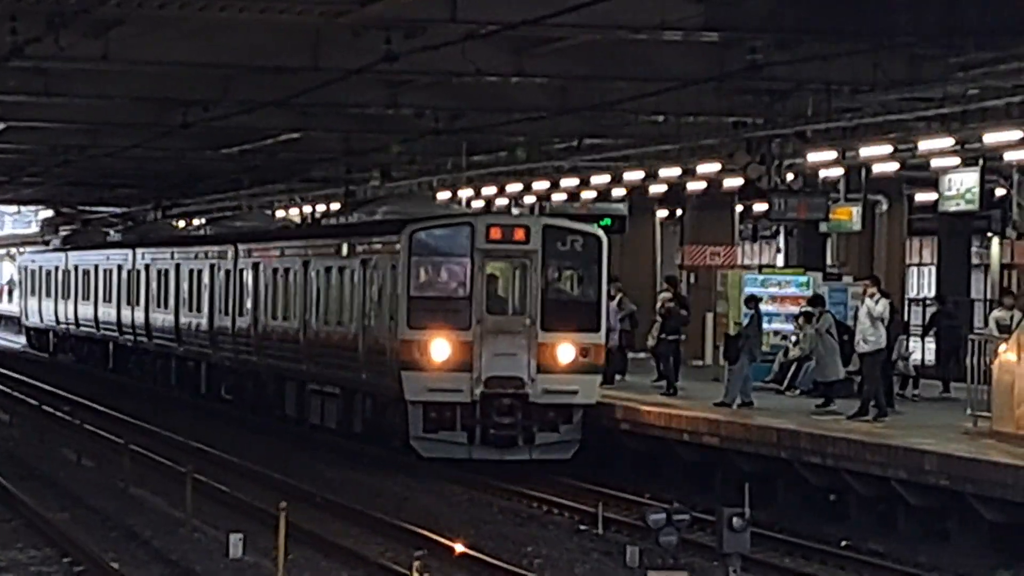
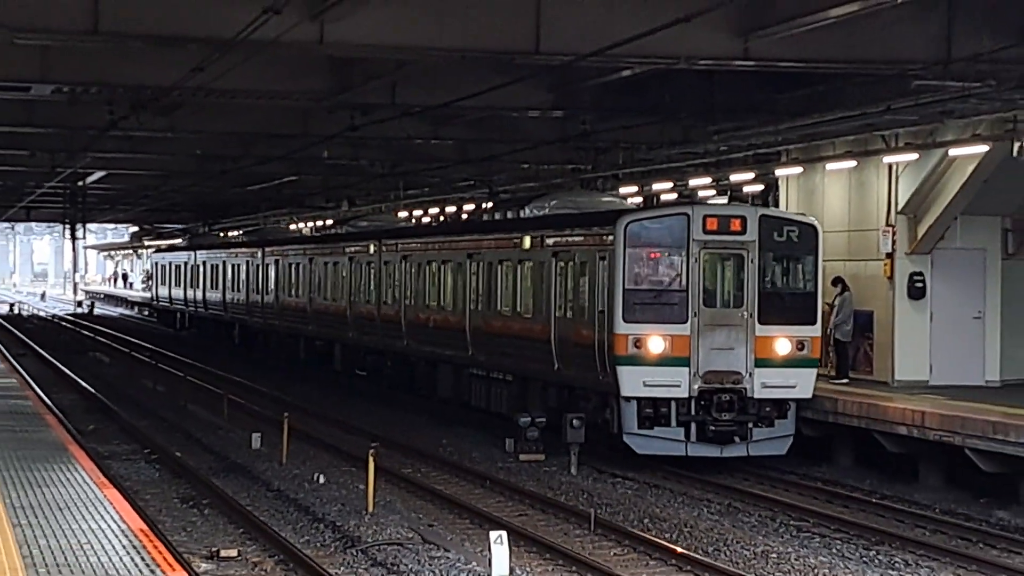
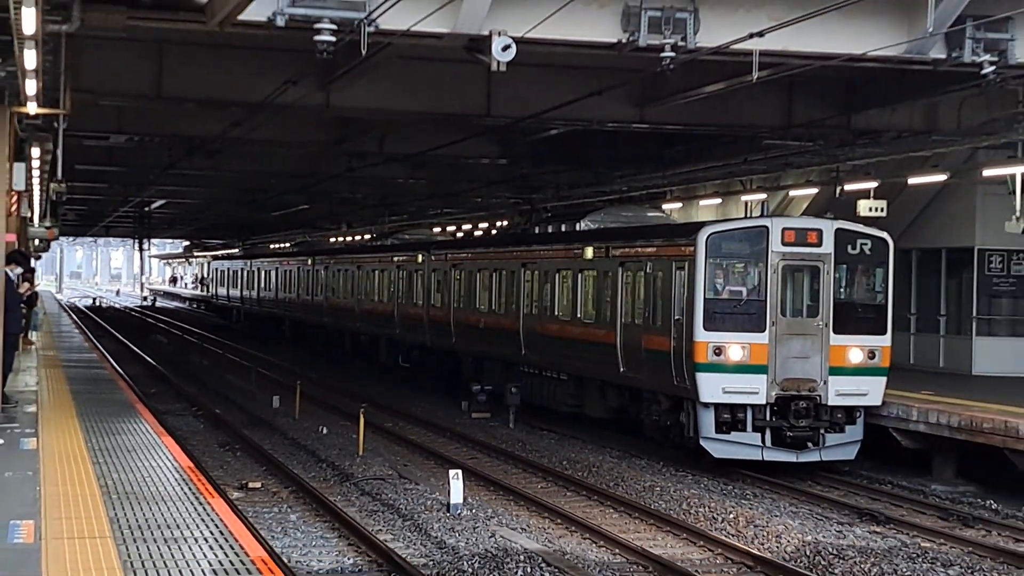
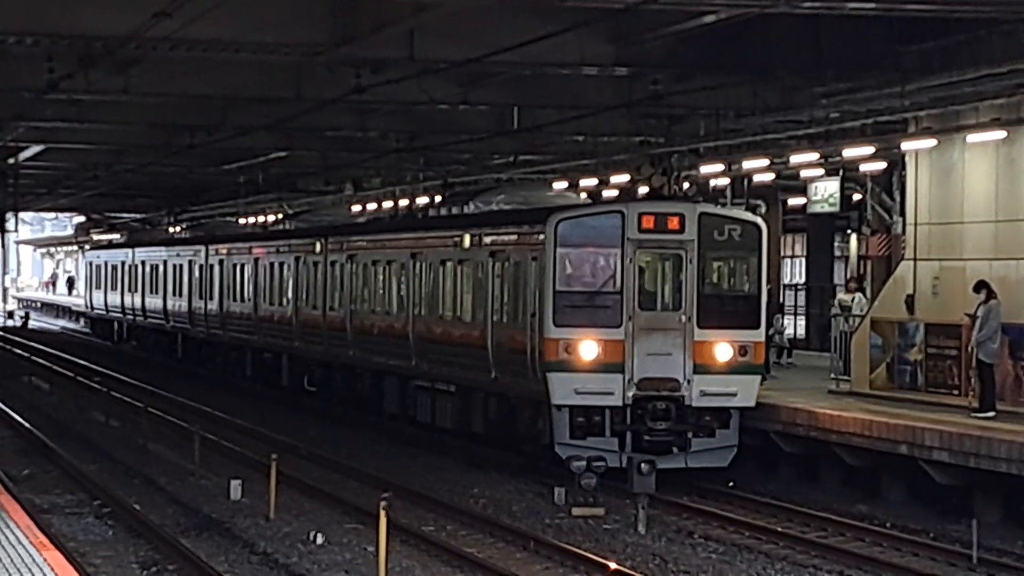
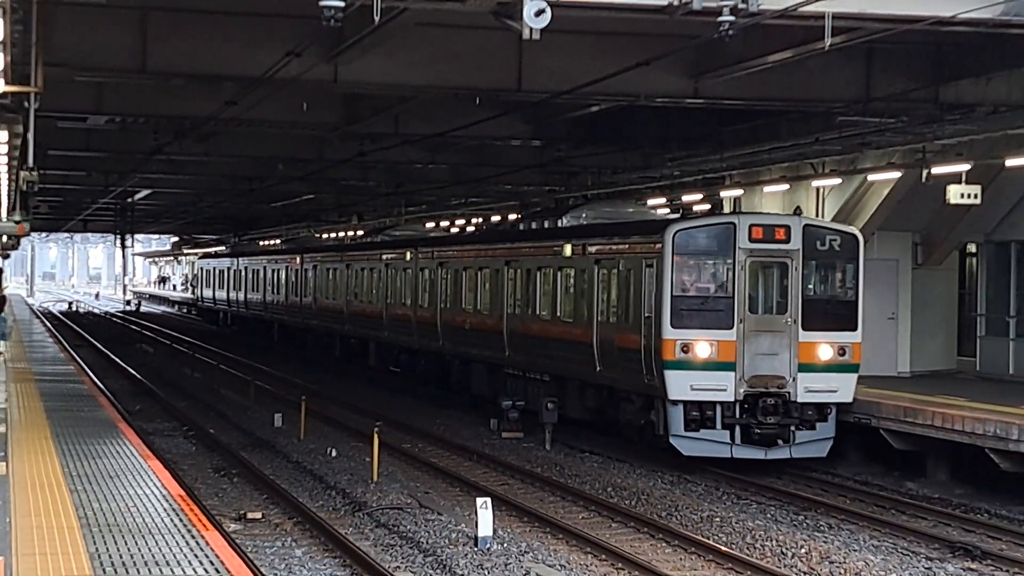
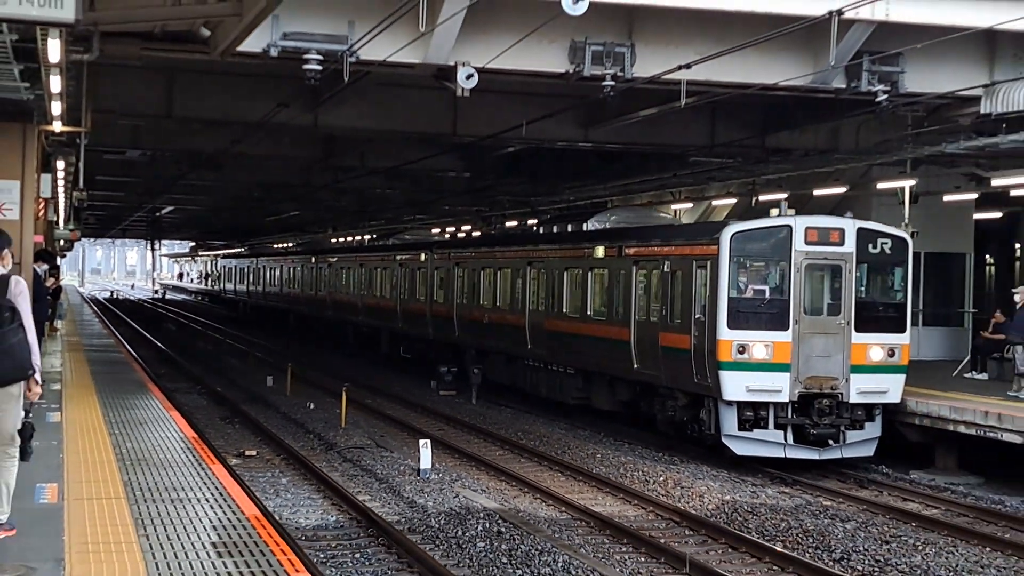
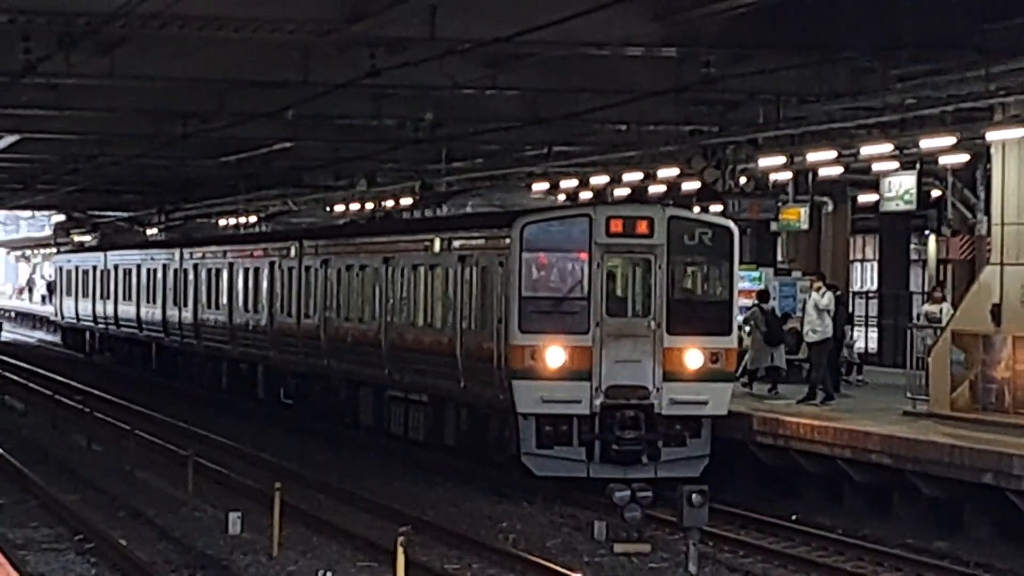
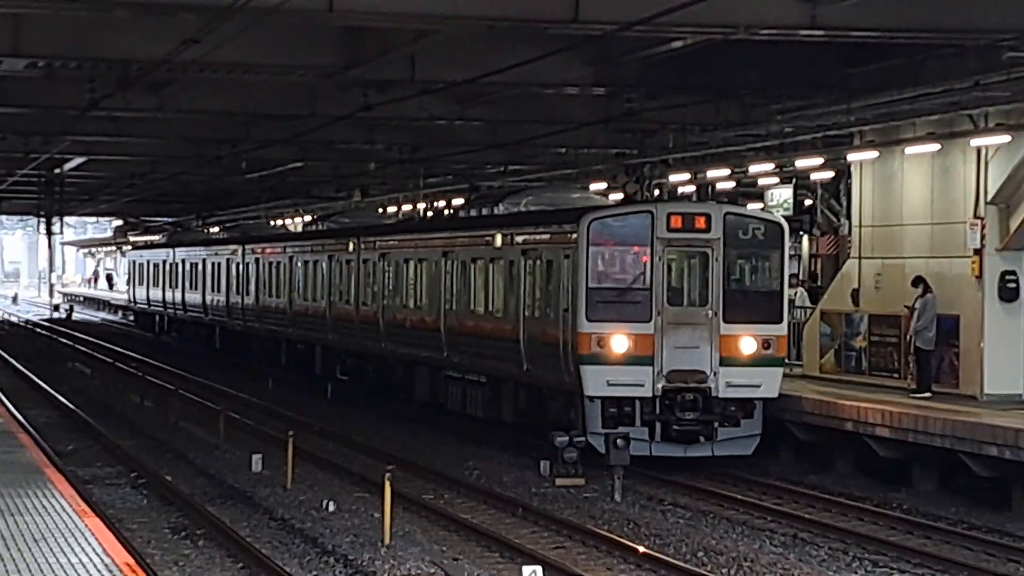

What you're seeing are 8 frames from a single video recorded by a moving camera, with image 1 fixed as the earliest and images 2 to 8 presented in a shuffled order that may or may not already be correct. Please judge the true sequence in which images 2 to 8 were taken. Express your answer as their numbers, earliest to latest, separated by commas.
7, 4, 8, 2, 5, 3, 6
